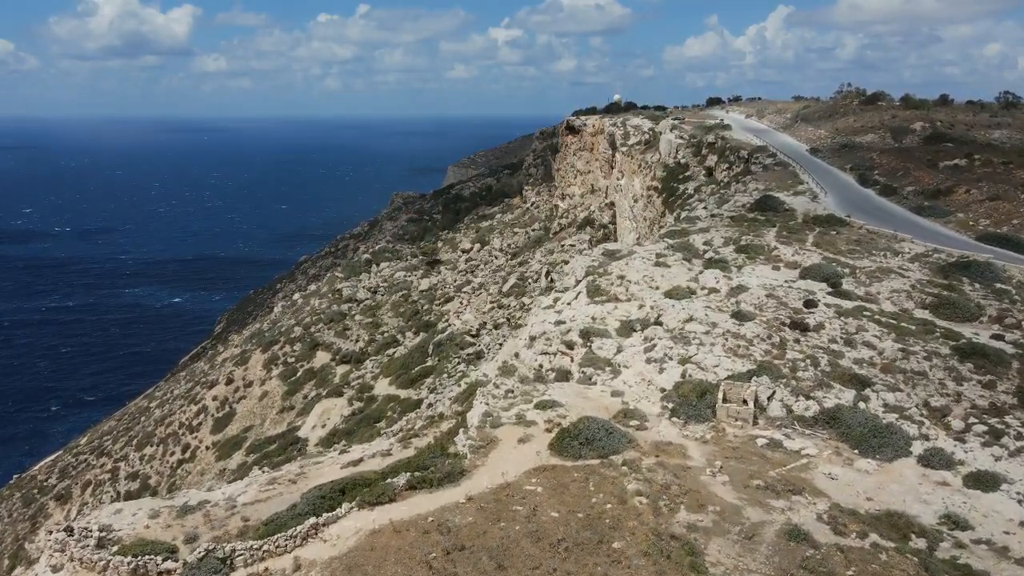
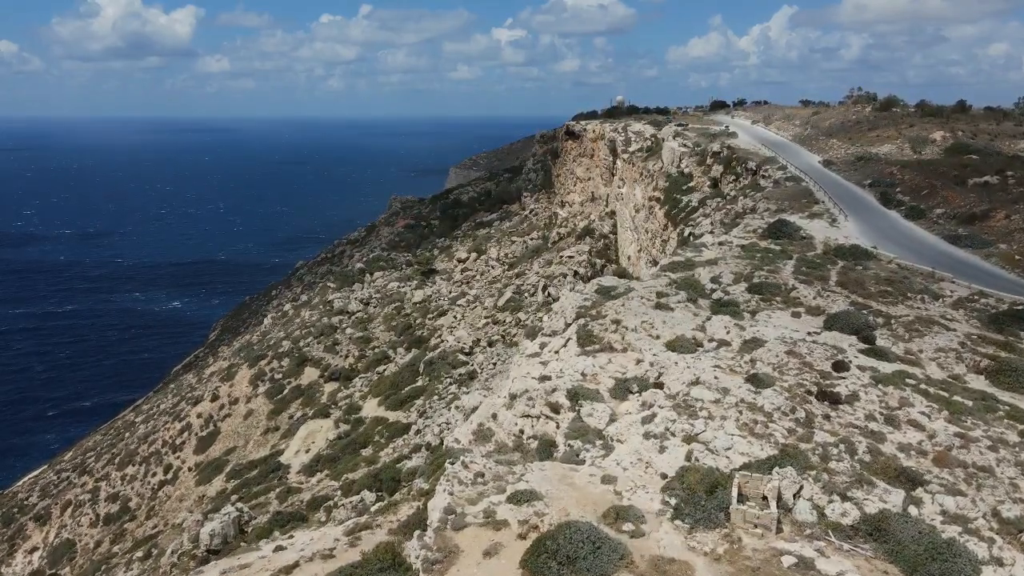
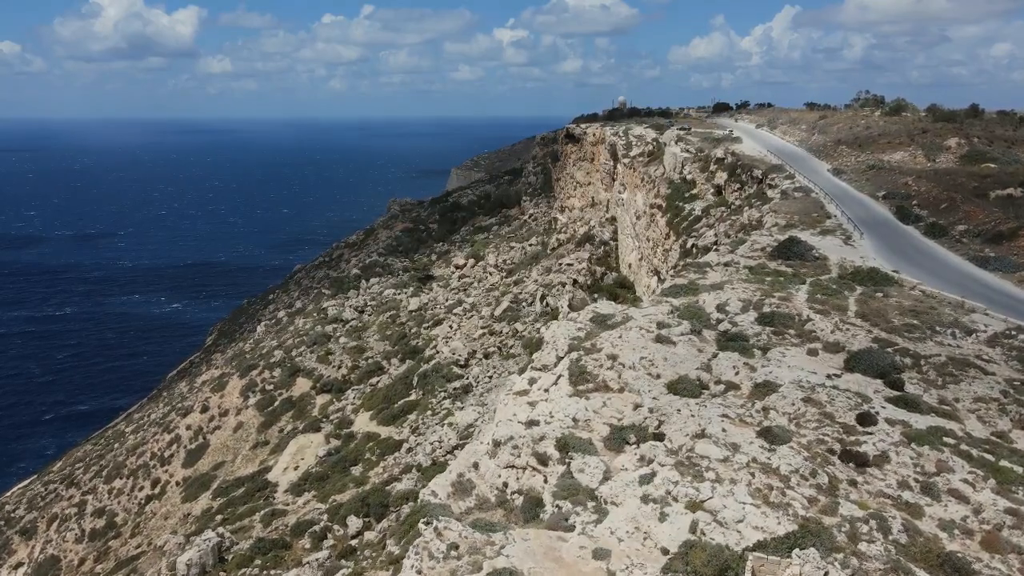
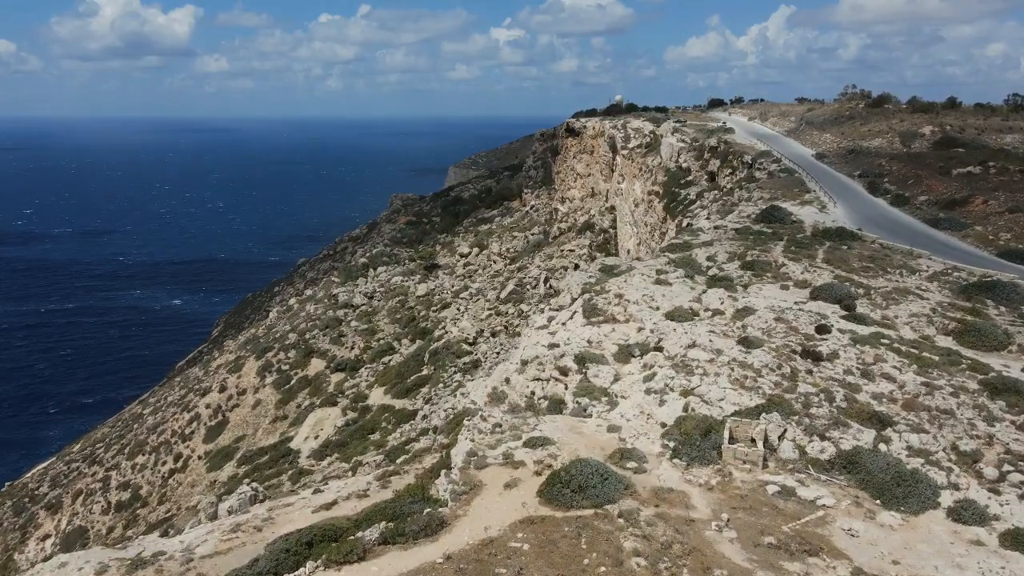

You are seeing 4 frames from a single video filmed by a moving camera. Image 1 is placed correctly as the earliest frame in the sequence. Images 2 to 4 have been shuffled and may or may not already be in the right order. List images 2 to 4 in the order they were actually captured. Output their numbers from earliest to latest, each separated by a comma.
4, 2, 3
